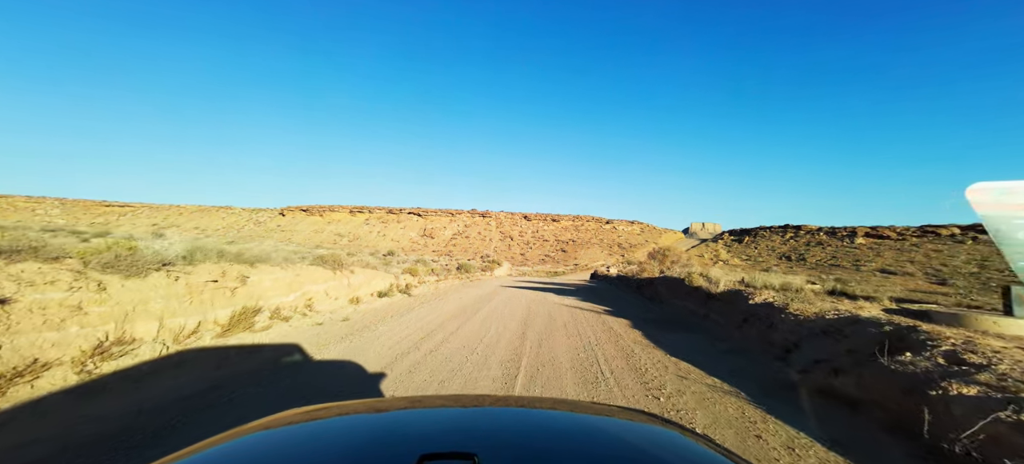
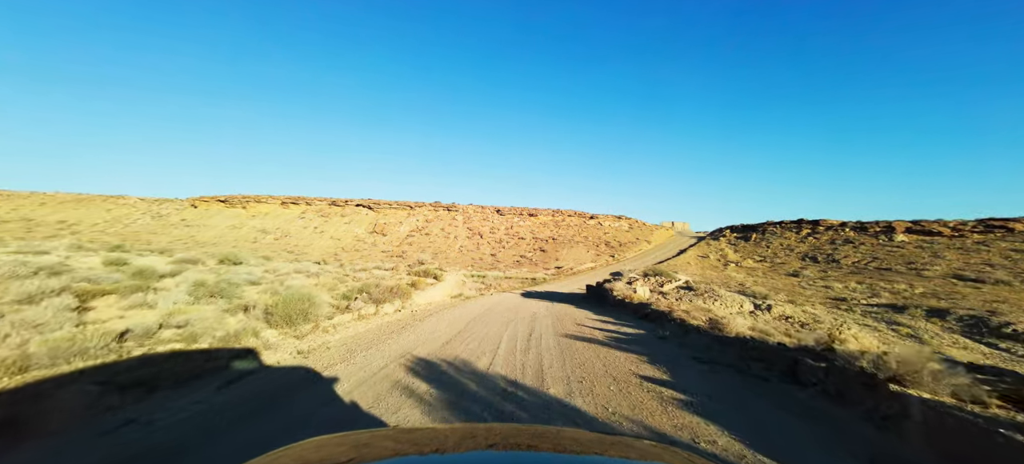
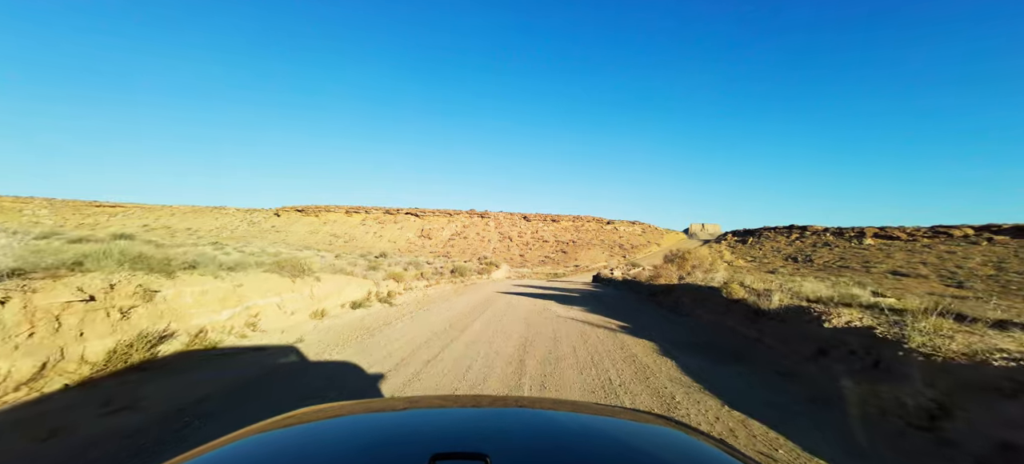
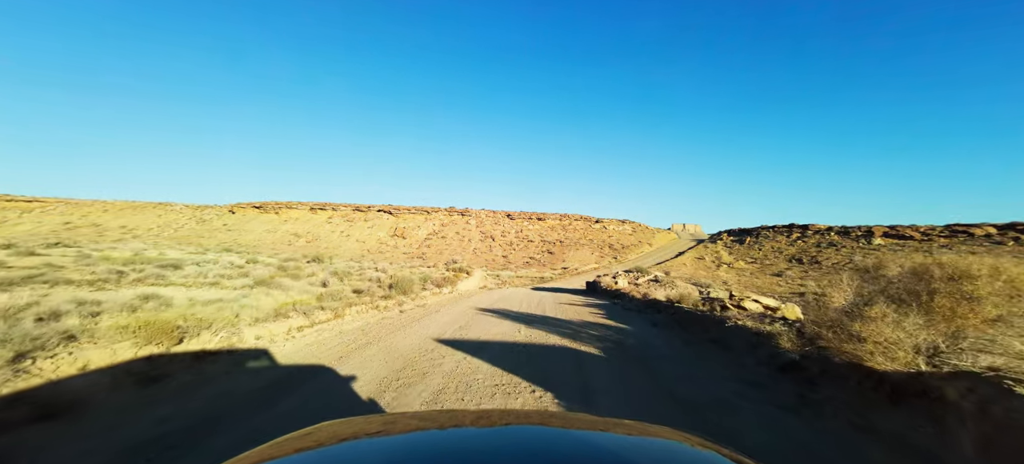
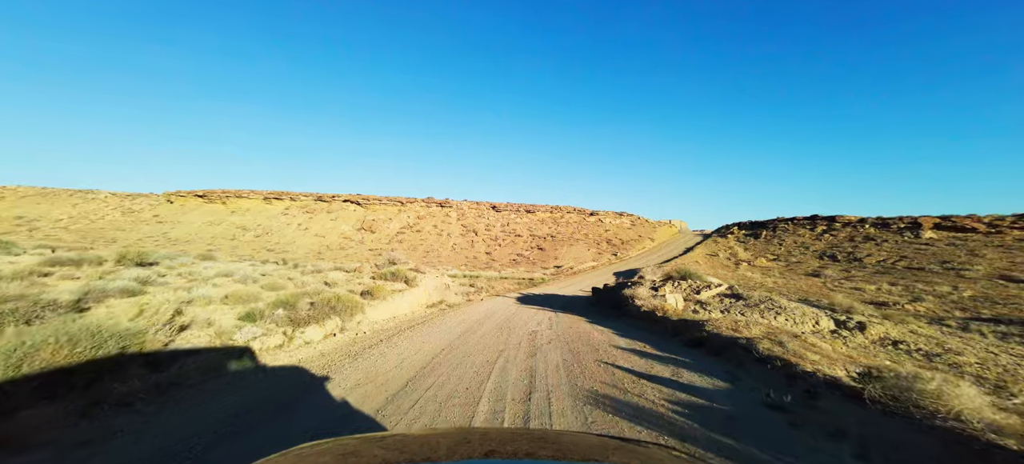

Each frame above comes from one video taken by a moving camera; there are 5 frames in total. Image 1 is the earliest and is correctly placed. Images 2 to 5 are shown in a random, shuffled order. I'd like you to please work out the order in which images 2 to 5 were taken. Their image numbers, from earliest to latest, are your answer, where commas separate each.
3, 4, 2, 5
